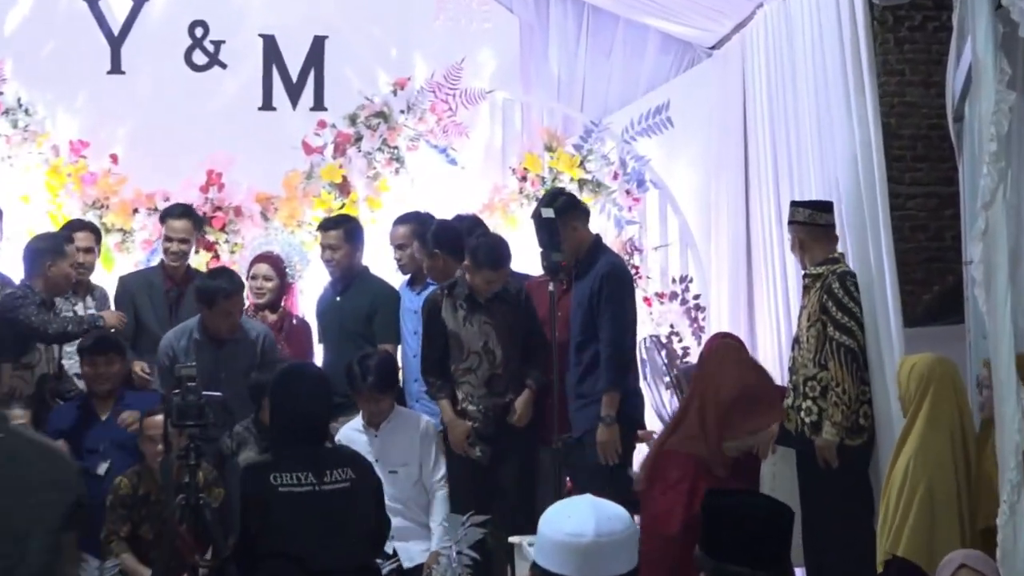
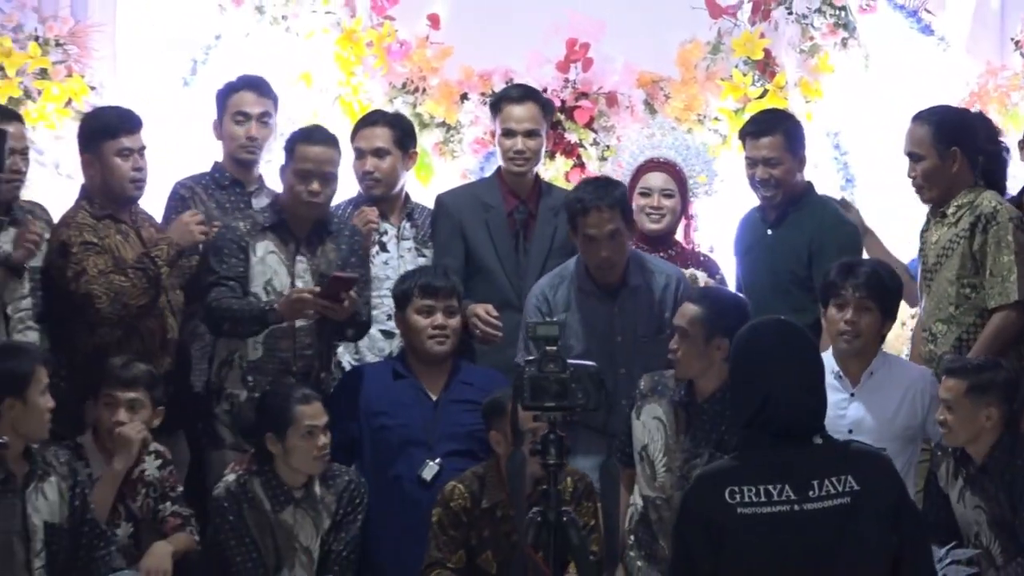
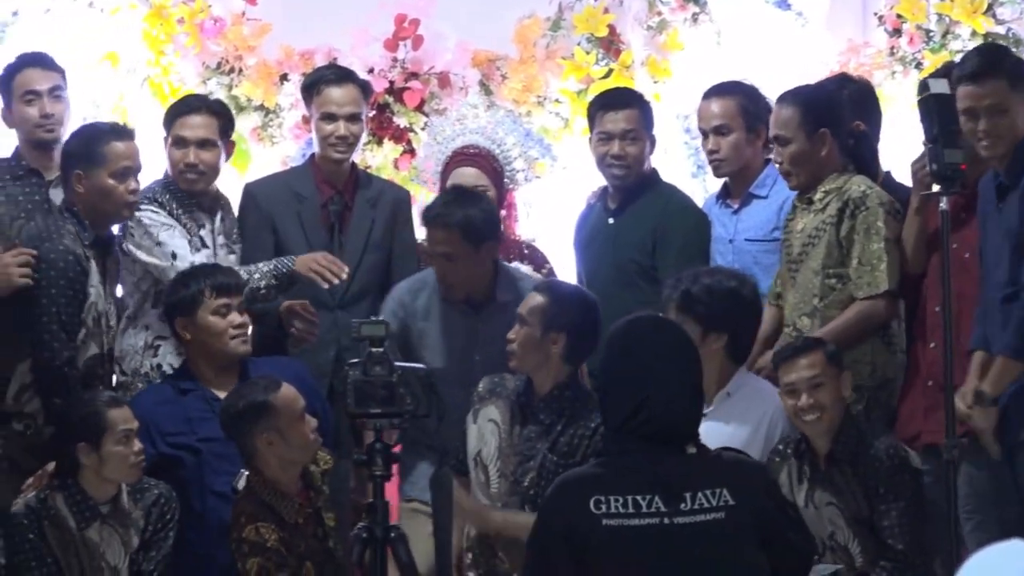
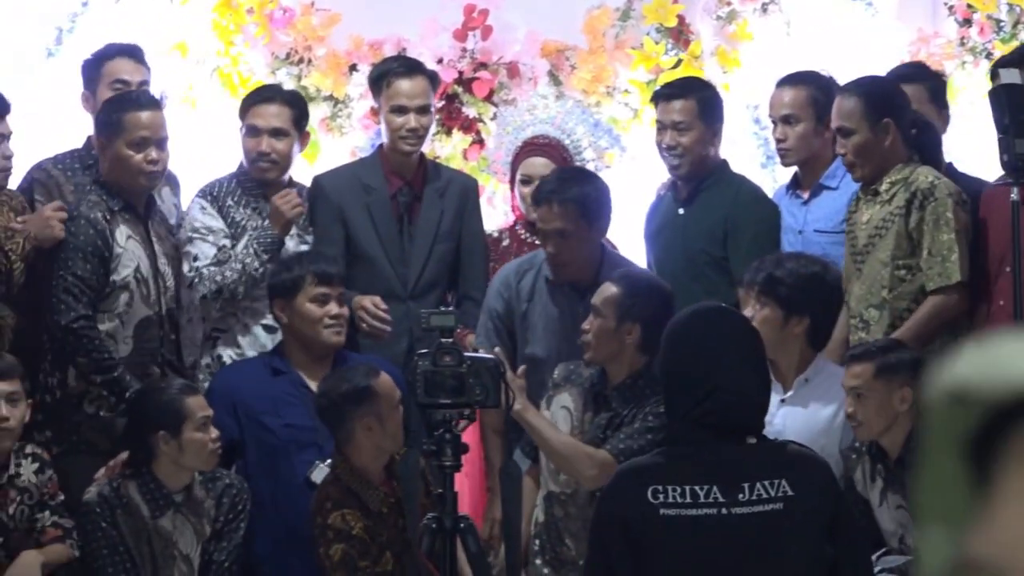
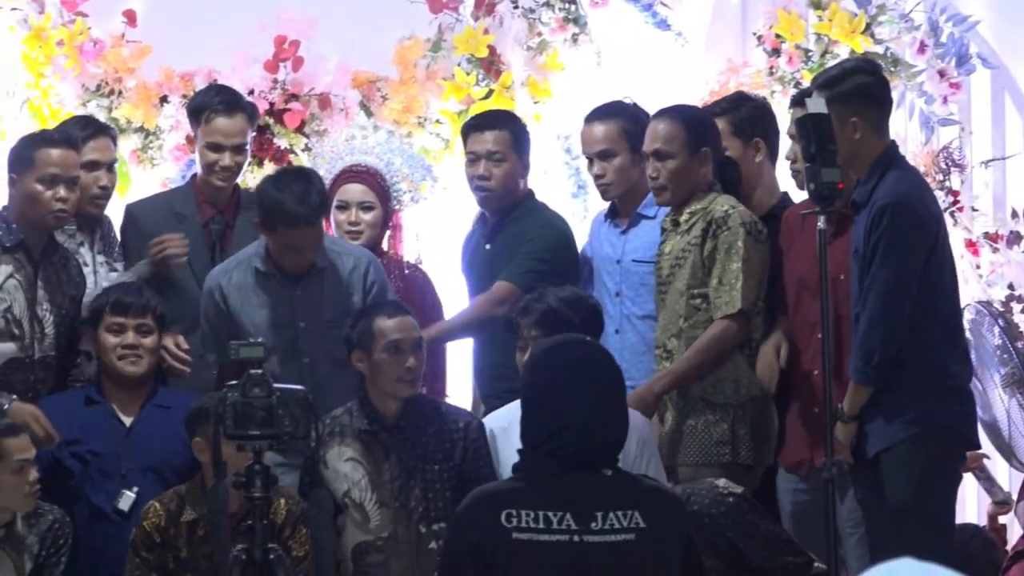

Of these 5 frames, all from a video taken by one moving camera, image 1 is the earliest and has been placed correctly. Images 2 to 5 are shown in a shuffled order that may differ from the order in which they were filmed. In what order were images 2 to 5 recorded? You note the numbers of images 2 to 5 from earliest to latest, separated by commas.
5, 3, 4, 2
